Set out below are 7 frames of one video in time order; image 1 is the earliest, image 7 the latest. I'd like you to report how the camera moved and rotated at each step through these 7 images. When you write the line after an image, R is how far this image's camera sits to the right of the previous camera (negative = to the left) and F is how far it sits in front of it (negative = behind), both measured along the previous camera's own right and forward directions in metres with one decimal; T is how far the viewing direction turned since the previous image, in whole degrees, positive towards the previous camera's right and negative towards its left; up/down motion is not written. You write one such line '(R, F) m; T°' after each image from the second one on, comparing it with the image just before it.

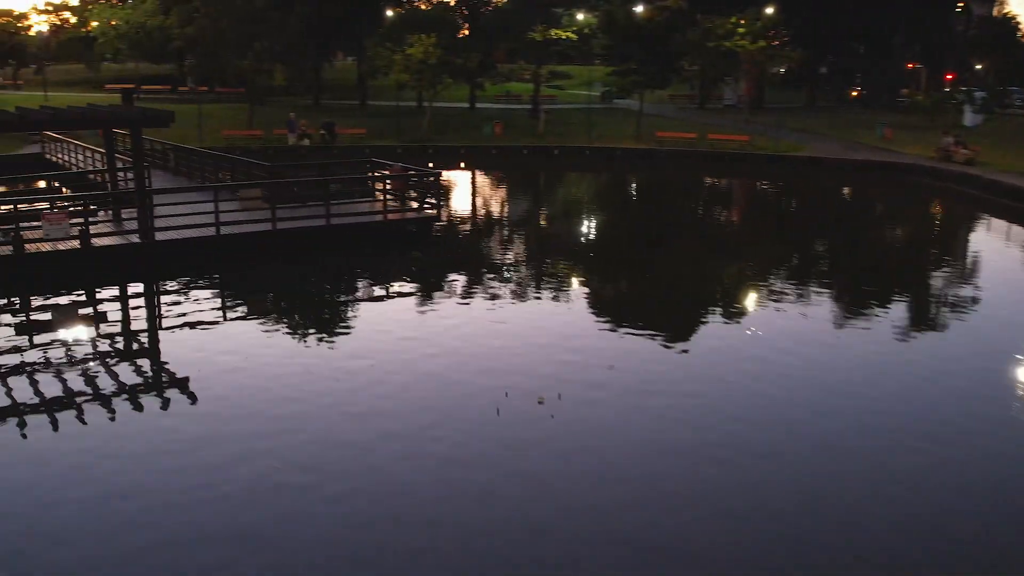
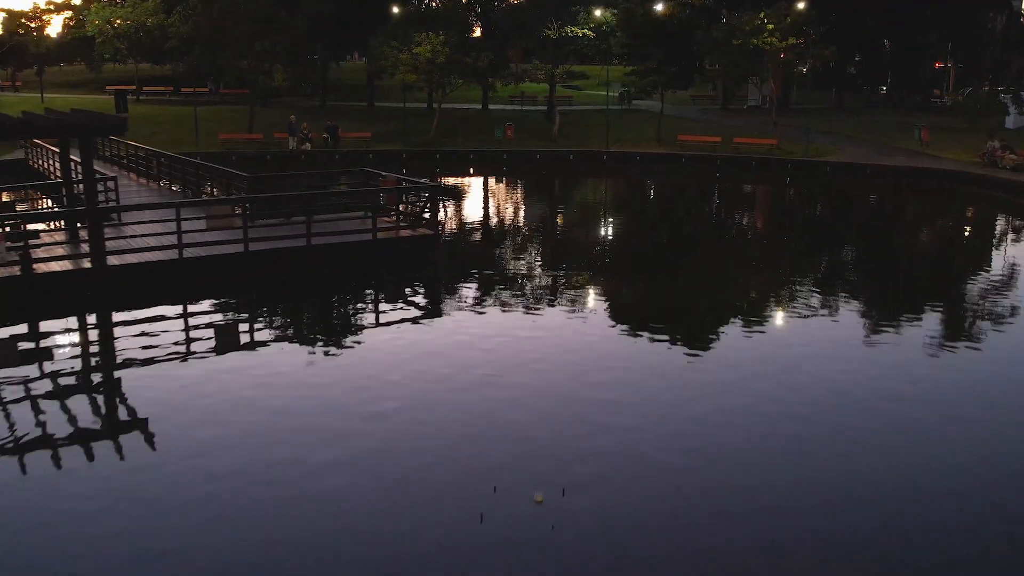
(+0.2, +2.4) m; -1°
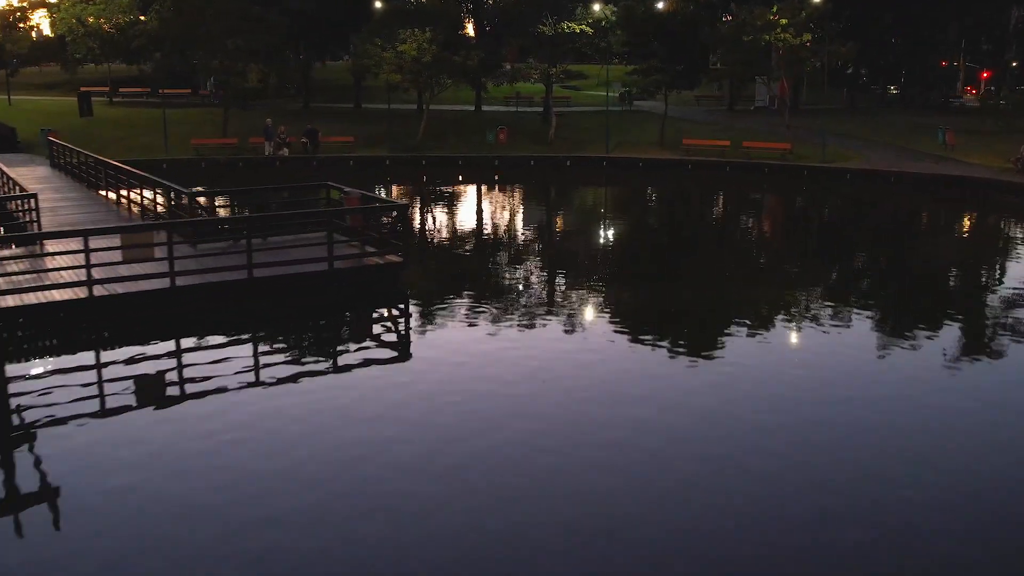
(+0.3, +2.9) m; 0°
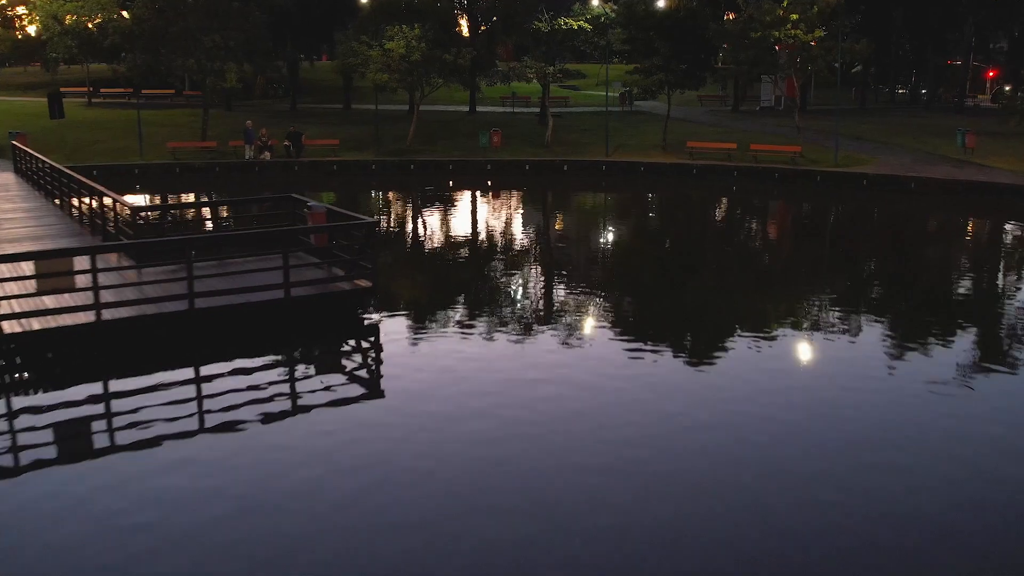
(+0.2, +2.1) m; 0°
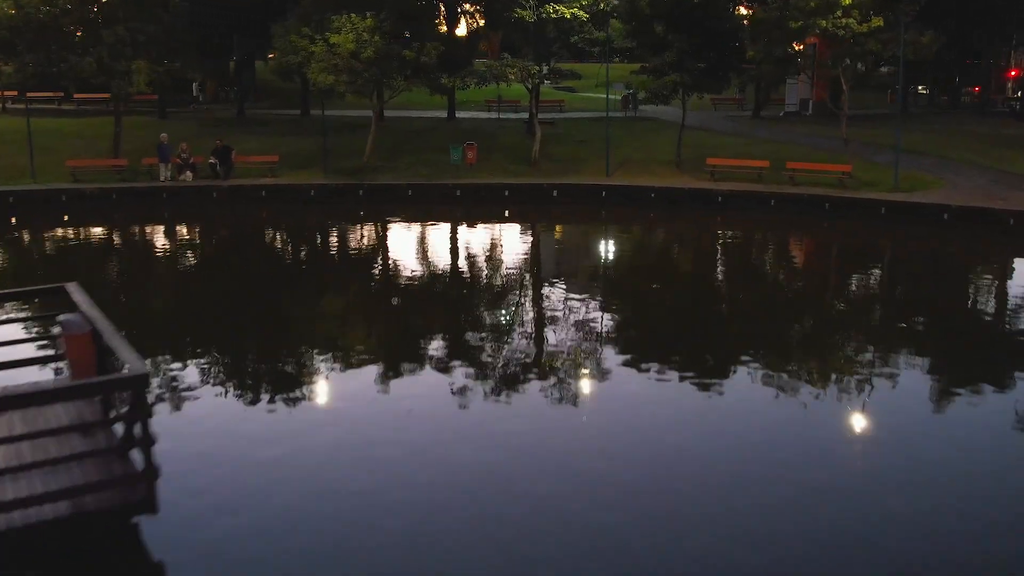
(+0.7, +7.0) m; 0°
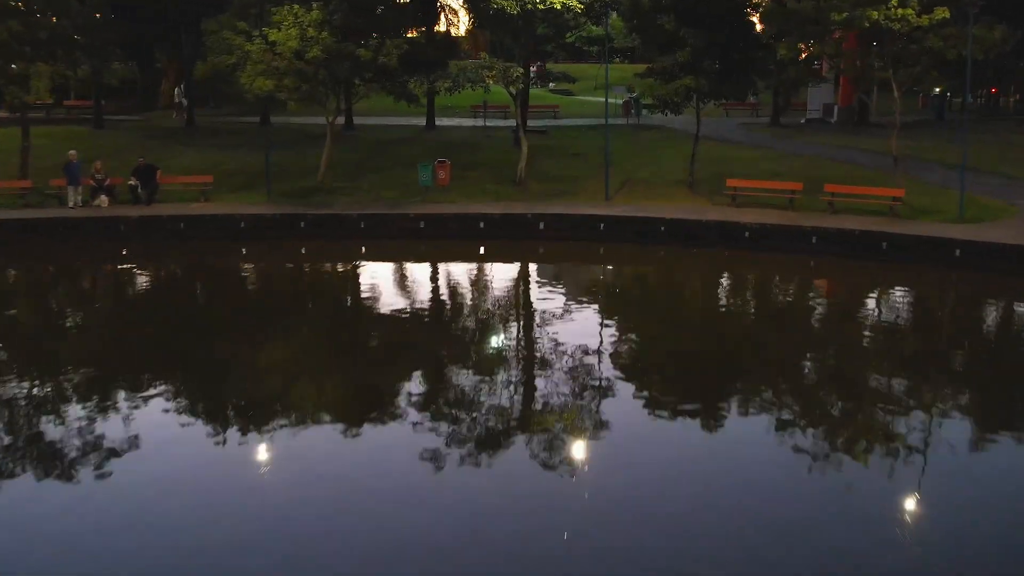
(+0.5, +5.0) m; 0°
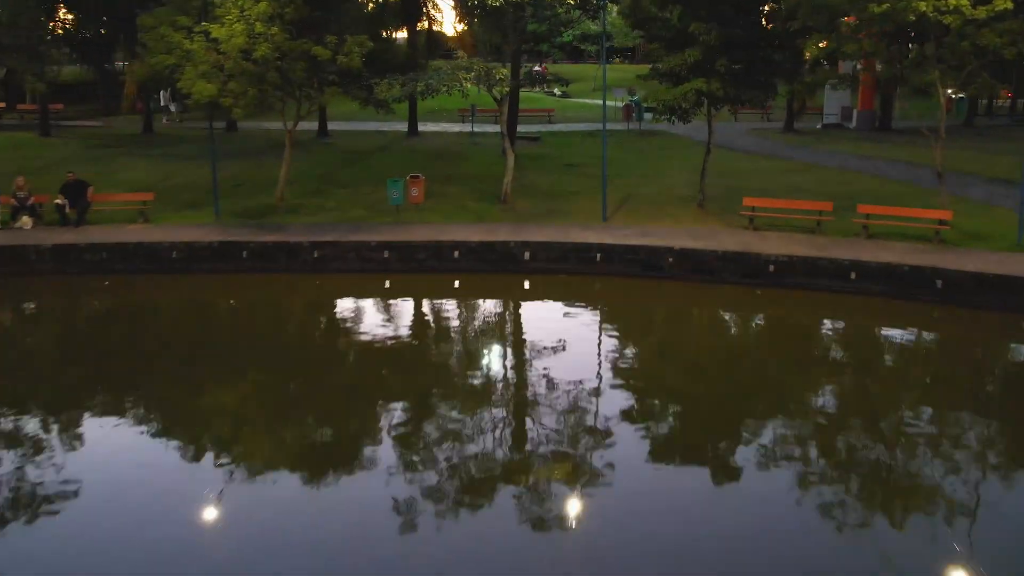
(+0.4, +3.3) m; 0°
